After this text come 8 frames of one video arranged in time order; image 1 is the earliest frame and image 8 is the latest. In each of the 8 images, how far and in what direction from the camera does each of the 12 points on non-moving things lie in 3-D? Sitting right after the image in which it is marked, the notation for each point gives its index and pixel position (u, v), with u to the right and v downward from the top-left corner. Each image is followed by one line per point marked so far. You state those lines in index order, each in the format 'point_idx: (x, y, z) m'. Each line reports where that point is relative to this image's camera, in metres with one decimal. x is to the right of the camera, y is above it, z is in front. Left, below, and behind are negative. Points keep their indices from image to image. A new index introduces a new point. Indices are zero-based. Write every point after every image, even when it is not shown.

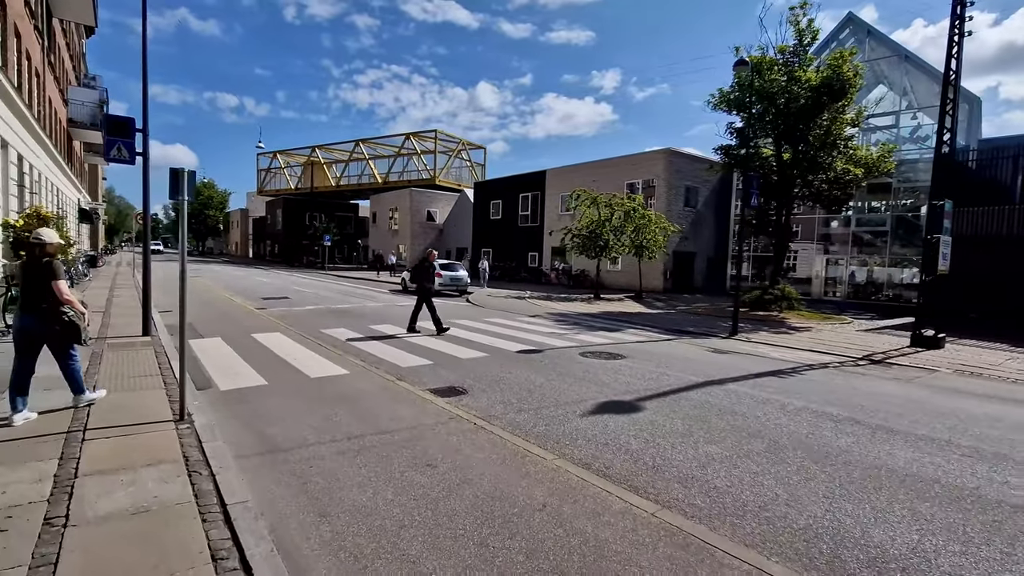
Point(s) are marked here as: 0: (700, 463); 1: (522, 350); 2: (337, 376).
0: (+1.6, -1.5, +4.4) m
1: (+0.2, -1.1, +9.3) m
2: (-2.5, -1.2, +7.3) m
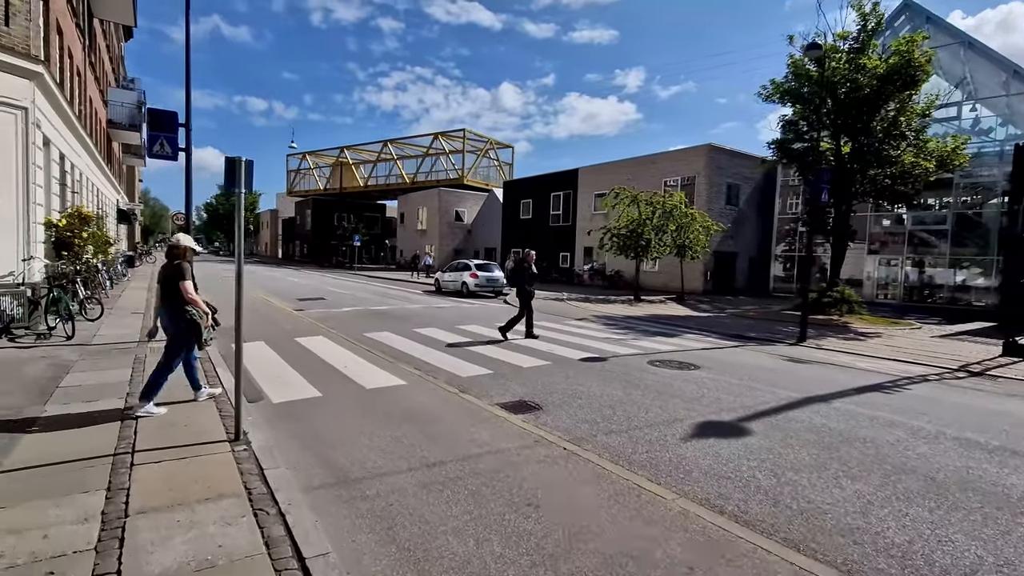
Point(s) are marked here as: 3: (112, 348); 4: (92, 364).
0: (+2.5, -1.6, +3.6) m
1: (+1.2, -1.2, +8.6) m
2: (-1.5, -1.3, +6.6) m
3: (-6.6, -1.0, +8.5) m
4: (-6.0, -1.1, +7.3) m
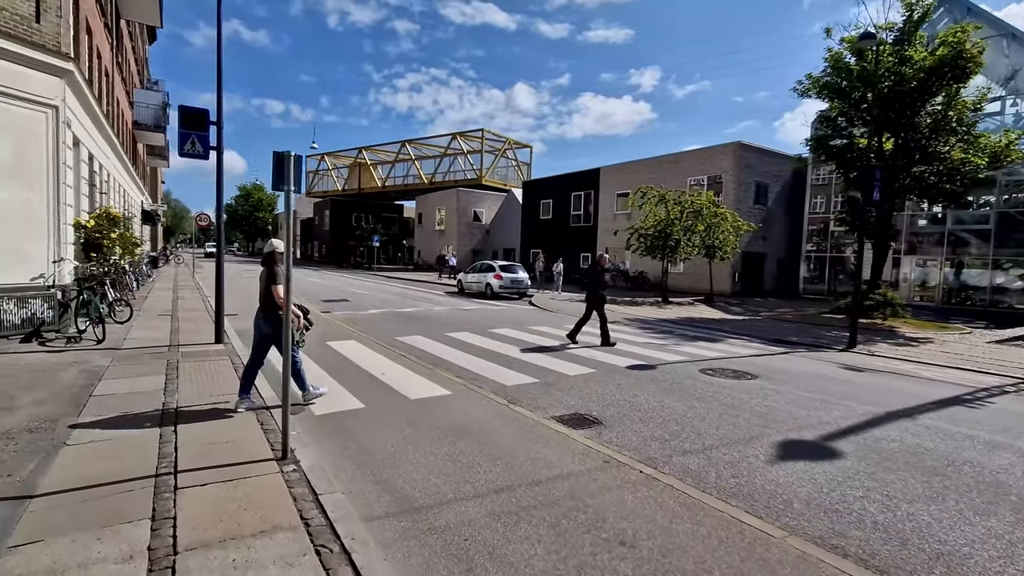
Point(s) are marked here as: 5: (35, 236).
0: (+3.0, -1.6, +3.2) m
1: (+1.9, -1.2, +8.1) m
2: (-0.9, -1.3, +6.3) m
3: (-5.9, -1.1, +8.2) m
4: (-5.4, -1.1, +7.1) m
5: (-8.4, +0.9, +9.0) m
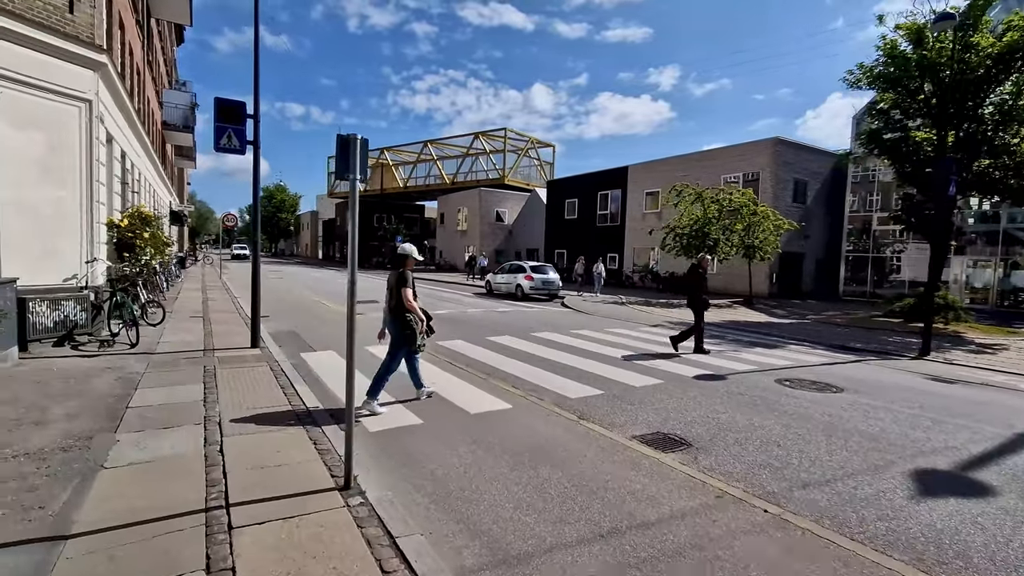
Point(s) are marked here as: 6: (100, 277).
0: (+3.7, -1.7, +2.4) m
1: (+2.8, -1.3, +7.4) m
2: (-0.1, -1.4, +5.7) m
3: (-5.1, -1.1, +7.8) m
4: (-4.6, -1.2, +6.6) m
5: (-7.6, +0.9, +8.7) m
6: (-7.7, +0.2, +9.6) m
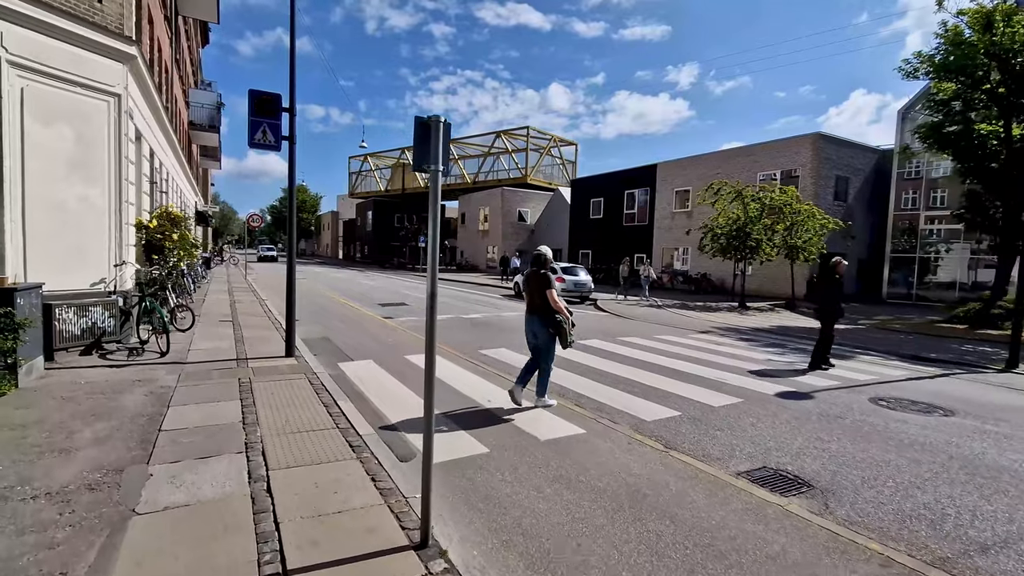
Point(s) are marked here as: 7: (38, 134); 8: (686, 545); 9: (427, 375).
0: (+4.3, -1.8, +1.6) m
1: (+3.5, -1.4, +6.7) m
2: (+0.6, -1.5, +5.0) m
3: (-4.3, -1.2, +7.3) m
4: (-3.8, -1.2, +6.1) m
5: (-6.7, +0.8, +8.3) m
6: (-6.9, +0.1, +9.1) m
7: (-6.9, +2.2, +7.4) m
8: (+1.1, -1.6, +3.2) m
9: (-0.5, -0.5, +3.1) m
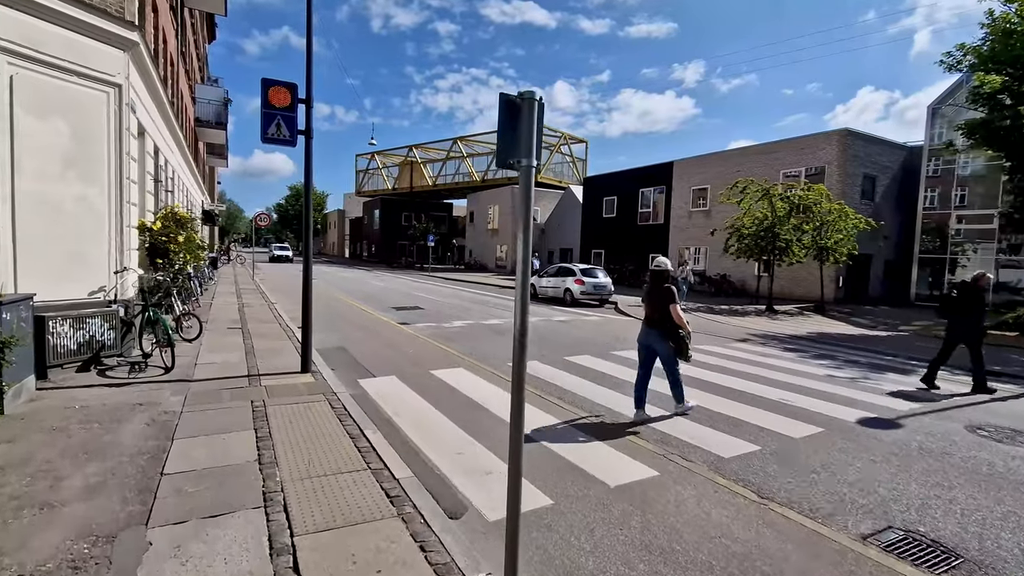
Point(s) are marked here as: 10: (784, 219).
0: (+4.8, -1.9, +0.8) m
1: (+4.1, -1.5, +5.9) m
2: (+1.1, -1.6, +4.2) m
3: (-3.8, -1.3, +6.6) m
4: (-3.2, -1.4, +5.4) m
5: (-6.2, +0.7, +7.6) m
6: (-6.3, 0.0, +8.4) m
7: (-6.3, +2.1, +6.7) m
8: (+1.6, -1.7, +2.4) m
9: (0.0, -0.7, +2.4) m
10: (+10.5, +2.7, +19.8) m
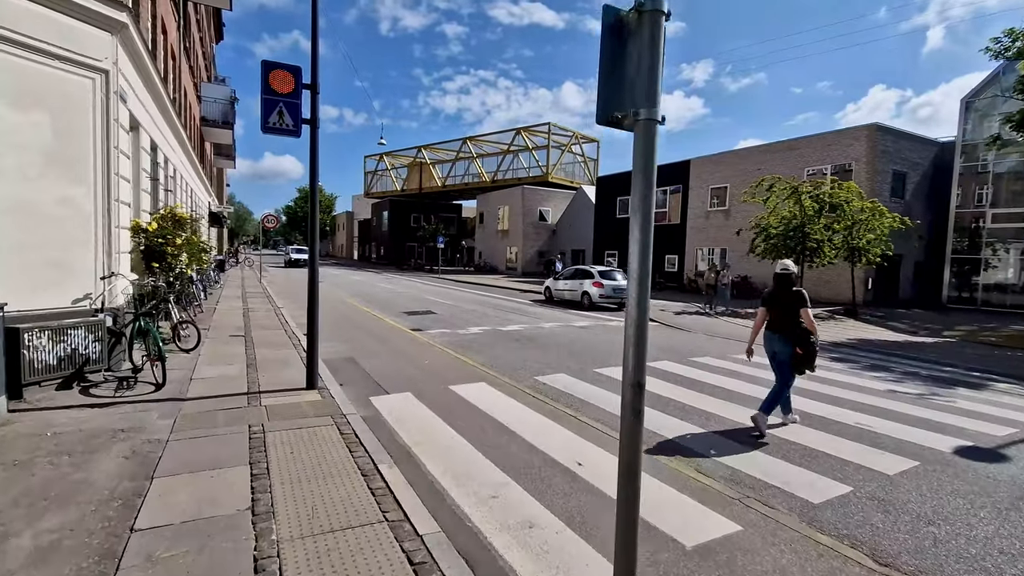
0: (+5.1, -2.0, -0.1) m
1: (+4.4, -1.6, +5.0) m
2: (+1.5, -1.7, +3.4) m
3: (-3.4, -1.4, +5.8) m
4: (-2.9, -1.5, +4.6) m
5: (-5.8, +0.6, +6.8) m
6: (-5.9, -0.1, +7.7) m
7: (-6.0, +2.0, +6.0) m
8: (+1.9, -1.8, +1.6) m
9: (+0.3, -0.8, +1.6) m
10: (+11.1, +2.6, +18.8) m
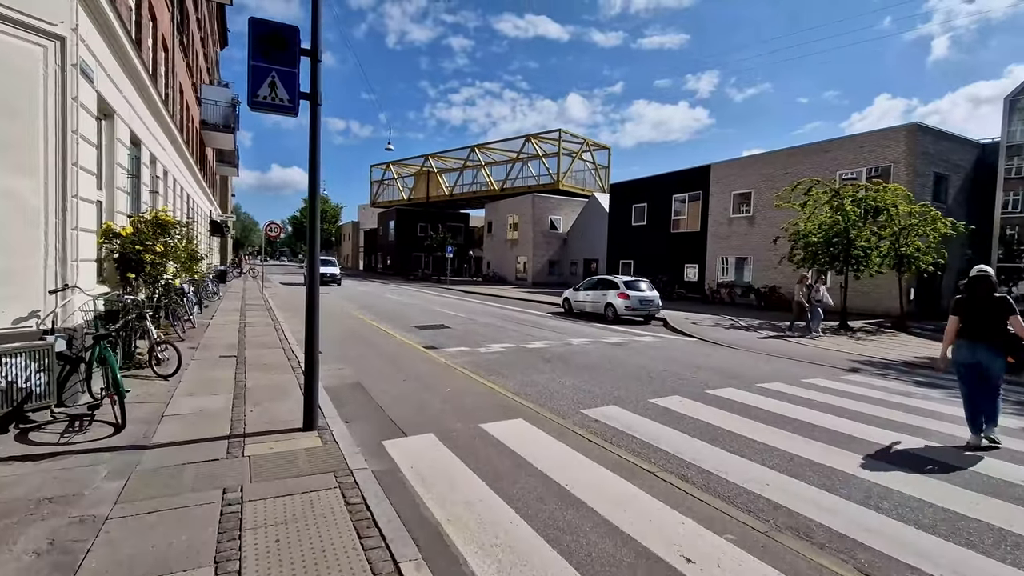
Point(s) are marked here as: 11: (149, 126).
0: (+5.5, -2.0, -1.5) m
1: (+4.9, -1.7, +3.5) m
2: (+2.0, -1.8, +2.0) m
3: (-2.9, -1.5, +4.5) m
4: (-2.4, -1.6, +3.2) m
5: (-5.3, +0.4, +5.5) m
6: (-5.4, -0.3, +6.4) m
7: (-5.5, +1.9, +4.7) m
8: (+2.4, -1.9, +0.1) m
9: (+0.8, -0.8, +0.2) m
10: (+11.7, +2.2, +17.4) m
11: (-7.8, +3.5, +10.9) m
